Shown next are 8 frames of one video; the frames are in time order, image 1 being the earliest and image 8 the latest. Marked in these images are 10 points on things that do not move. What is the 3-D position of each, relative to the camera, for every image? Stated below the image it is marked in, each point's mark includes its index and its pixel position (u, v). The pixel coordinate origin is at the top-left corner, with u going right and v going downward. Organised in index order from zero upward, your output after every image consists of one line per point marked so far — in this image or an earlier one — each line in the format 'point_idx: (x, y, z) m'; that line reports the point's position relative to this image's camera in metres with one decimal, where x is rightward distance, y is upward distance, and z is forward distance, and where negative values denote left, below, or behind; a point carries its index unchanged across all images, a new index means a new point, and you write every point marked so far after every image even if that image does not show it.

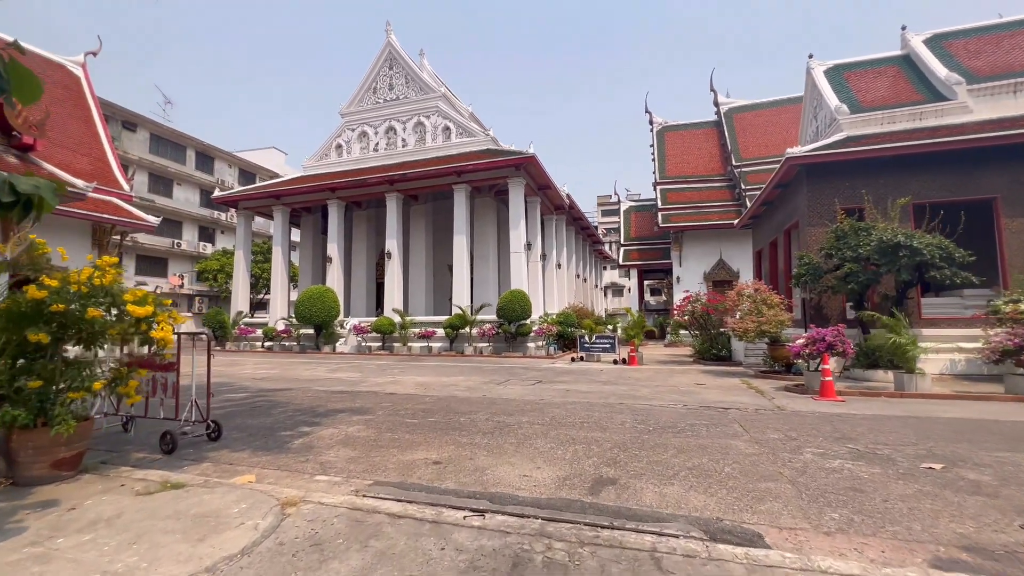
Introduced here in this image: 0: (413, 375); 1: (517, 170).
0: (-2.7, -2.3, +12.0) m
1: (+0.2, +5.0, +19.5) m
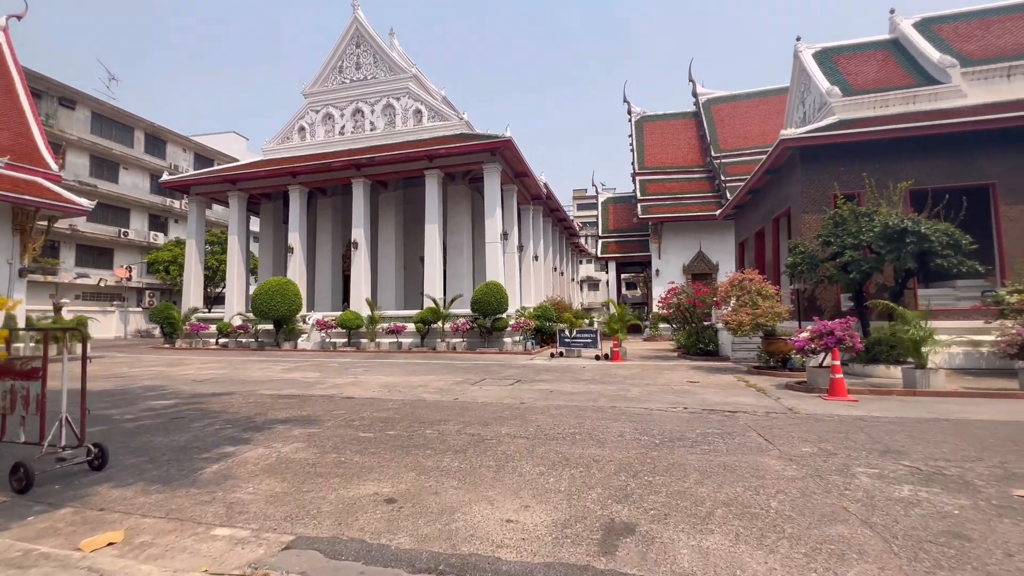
0: (-3.2, -2.1, +10.8) m
1: (-0.8, +5.4, +18.4) m
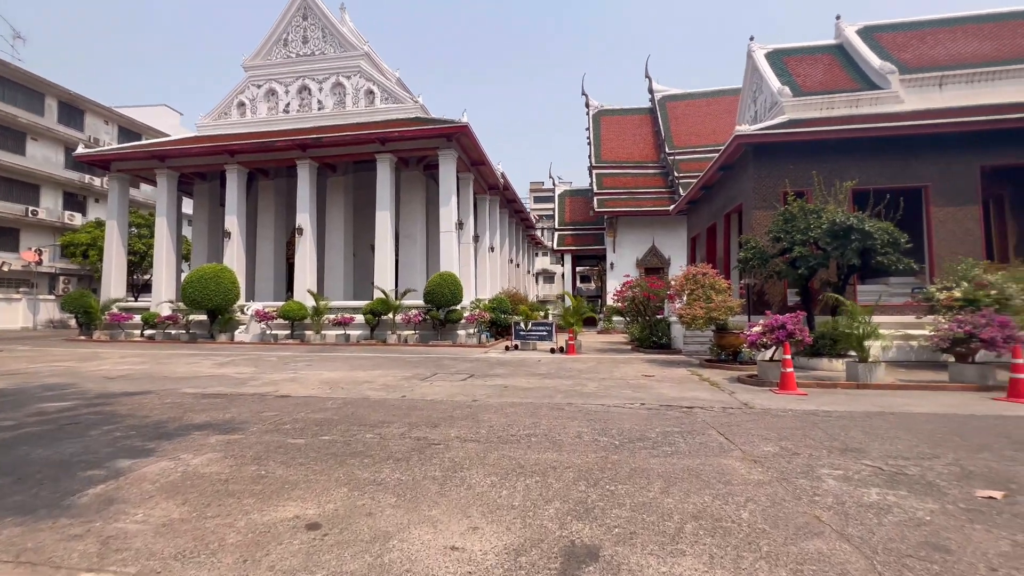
0: (-4.3, -1.8, +10.1) m
1: (-2.5, +5.7, +17.8) m
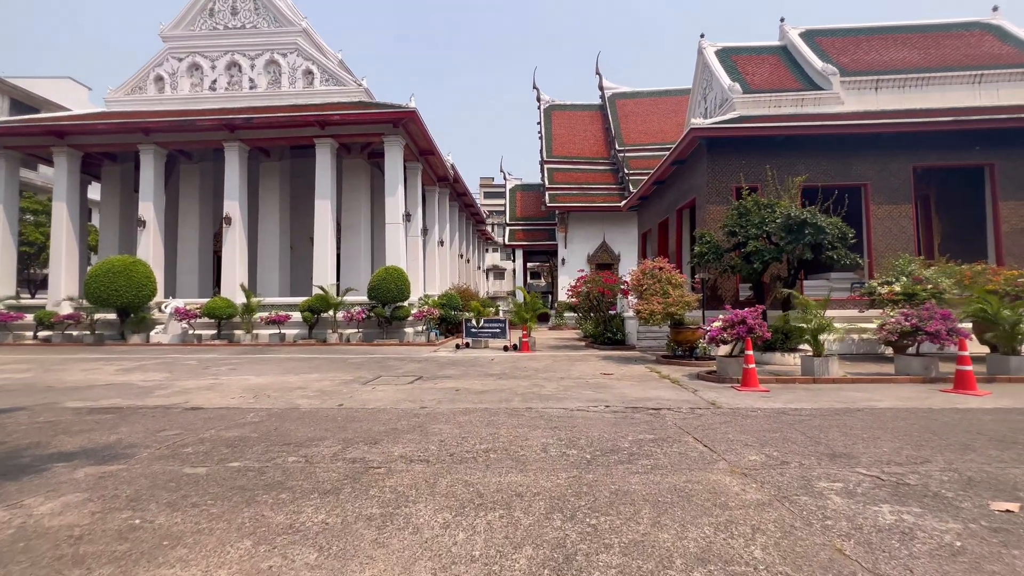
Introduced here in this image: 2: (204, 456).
0: (-5.3, -1.7, +8.9) m
1: (-4.3, +5.9, +16.7) m
2: (-2.6, -1.4, +3.8) m
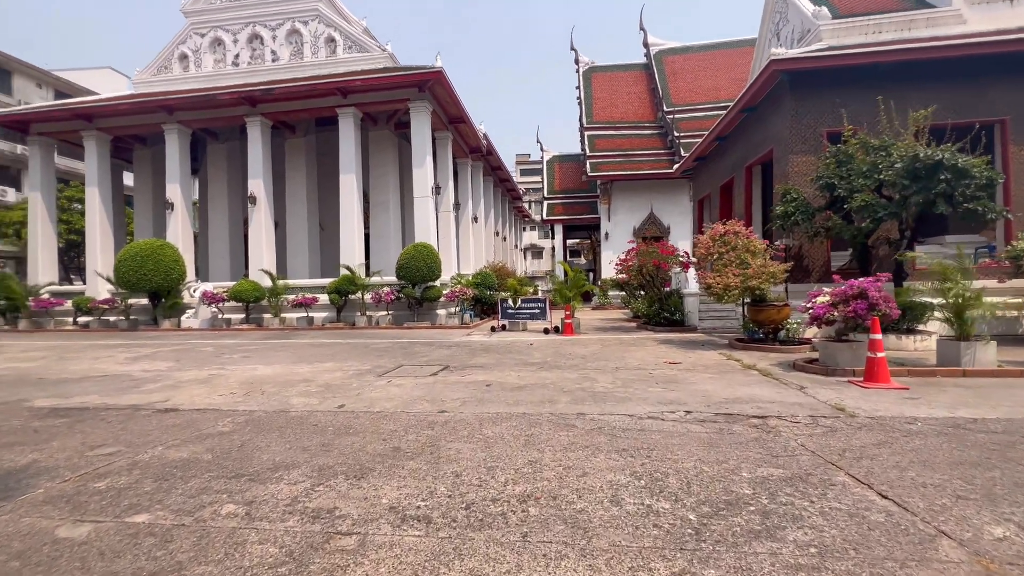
0: (-4.5, -1.3, +7.9) m
1: (-3.1, +6.6, +15.3) m
2: (-2.3, -1.2, +2.6) m
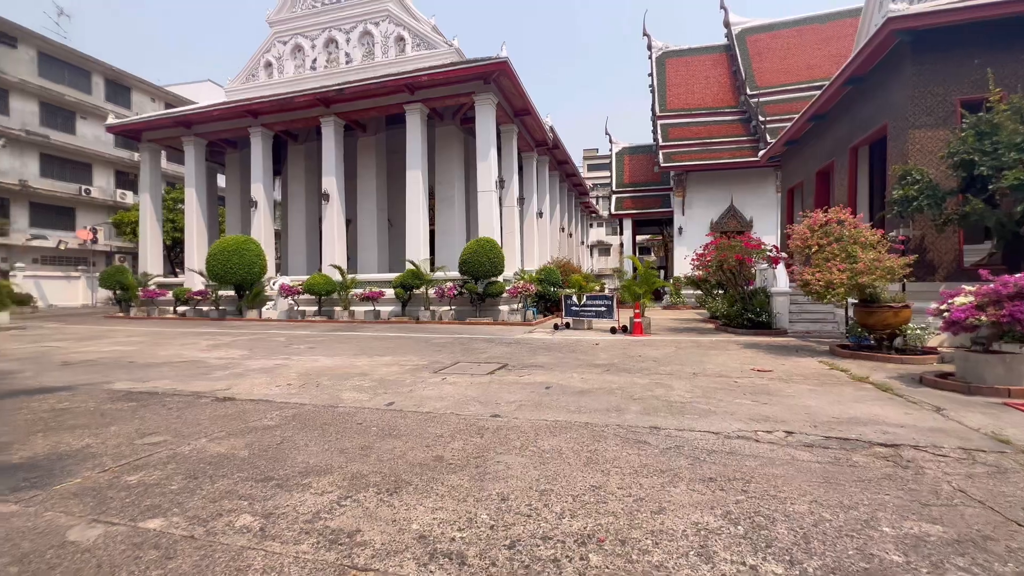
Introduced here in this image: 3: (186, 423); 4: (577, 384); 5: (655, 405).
0: (-3.5, -1.2, +8.0) m
1: (-0.9, +6.8, +15.1) m
2: (-2.0, -1.1, +2.4) m
3: (-2.8, -1.1, +3.8) m
4: (+0.8, -1.1, +5.3) m
5: (+1.4, -1.1, +4.3) m
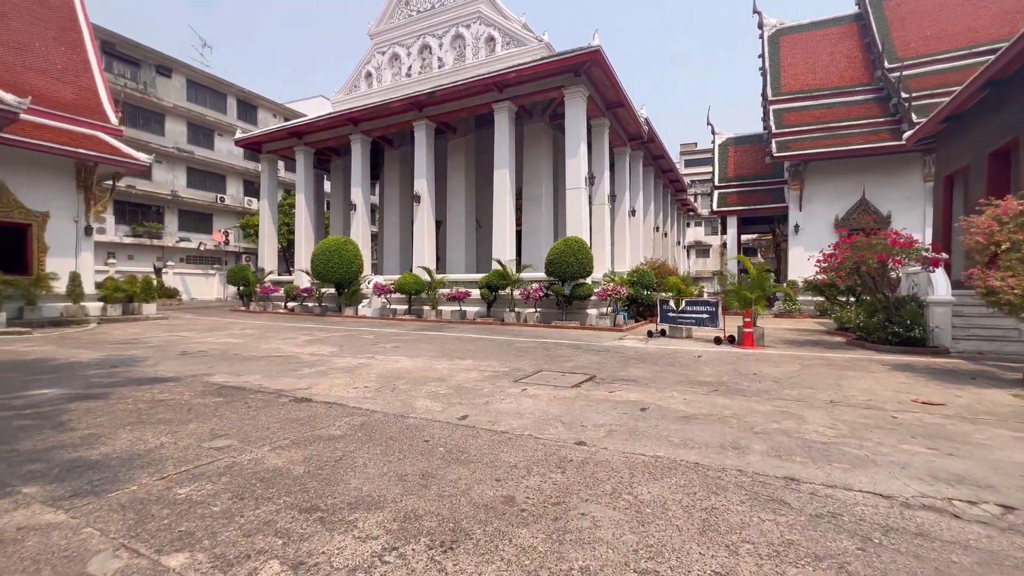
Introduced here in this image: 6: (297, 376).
0: (-2.0, -1.2, +7.9) m
1: (+2.0, +6.7, +14.4) m
2: (-1.6, -1.1, +2.2) m
3: (-2.1, -1.1, +3.7) m
4: (+1.6, -1.2, +4.5) m
5: (+2.0, -1.1, +3.4) m
6: (-2.9, -1.2, +6.1) m
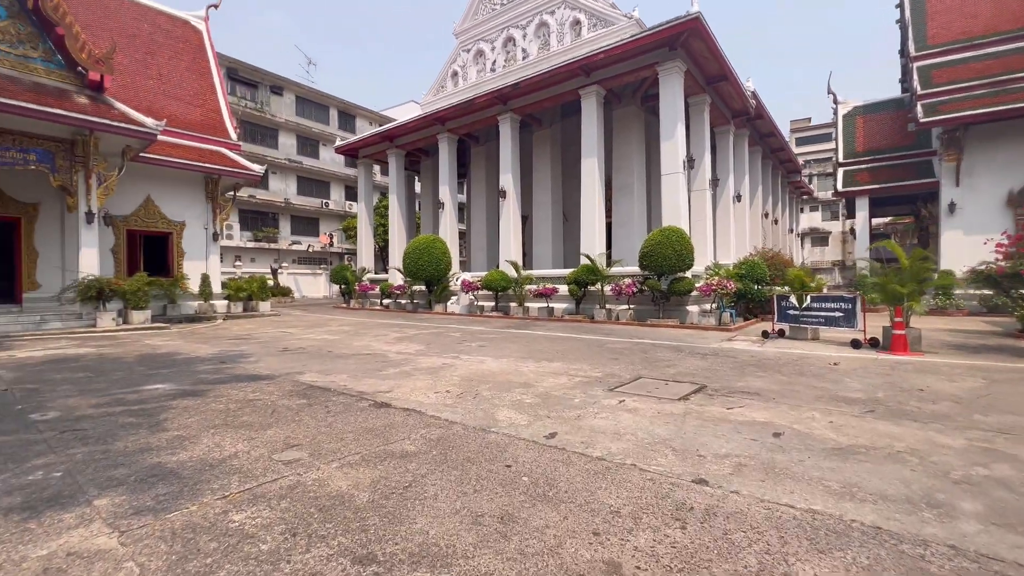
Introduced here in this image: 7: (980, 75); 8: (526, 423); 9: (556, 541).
0: (-0.5, -1.1, +7.6) m
1: (+4.6, +6.8, +13.1) m
2: (-1.2, -1.1, +1.9) m
3: (-1.4, -1.1, +3.5) m
4: (+2.4, -1.1, +3.5) m
5: (+2.6, -1.1, +2.4) m
6: (-1.7, -1.2, +6.0) m
7: (+15.5, +7.1, +15.0) m
8: (+0.1, -1.1, +3.9) m
9: (+0.2, -1.1, +2.1) m
